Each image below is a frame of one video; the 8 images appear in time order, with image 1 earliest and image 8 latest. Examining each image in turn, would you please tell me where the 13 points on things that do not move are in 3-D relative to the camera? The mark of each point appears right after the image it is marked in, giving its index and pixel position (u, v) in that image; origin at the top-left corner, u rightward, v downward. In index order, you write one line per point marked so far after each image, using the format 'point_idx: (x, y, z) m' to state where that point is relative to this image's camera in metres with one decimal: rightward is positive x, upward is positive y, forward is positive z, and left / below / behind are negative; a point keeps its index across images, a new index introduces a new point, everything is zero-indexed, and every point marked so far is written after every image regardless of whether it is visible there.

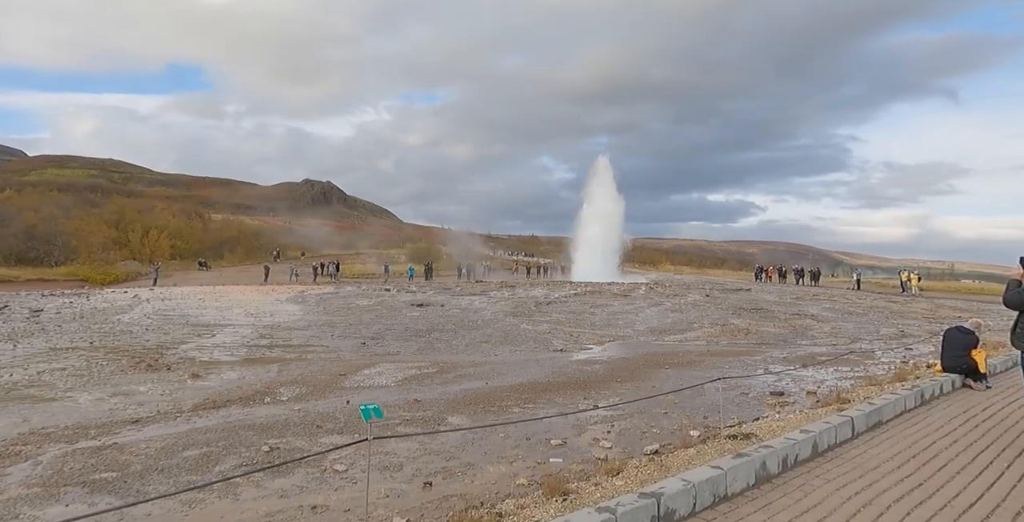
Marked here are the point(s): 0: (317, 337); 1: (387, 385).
0: (-6.1, -2.4, +19.3) m
1: (-2.3, -2.3, +11.3) m
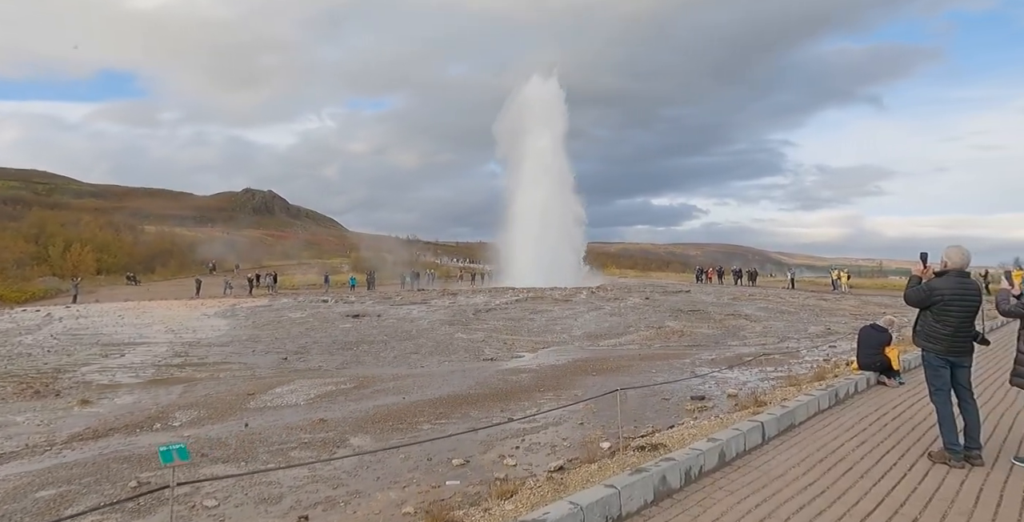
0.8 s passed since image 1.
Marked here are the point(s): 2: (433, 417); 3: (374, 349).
0: (-8.1, -2.7, +18.3) m
1: (-3.7, -2.4, +10.6) m
2: (-1.2, -2.3, +9.2) m
3: (-4.2, -2.7, +18.8) m
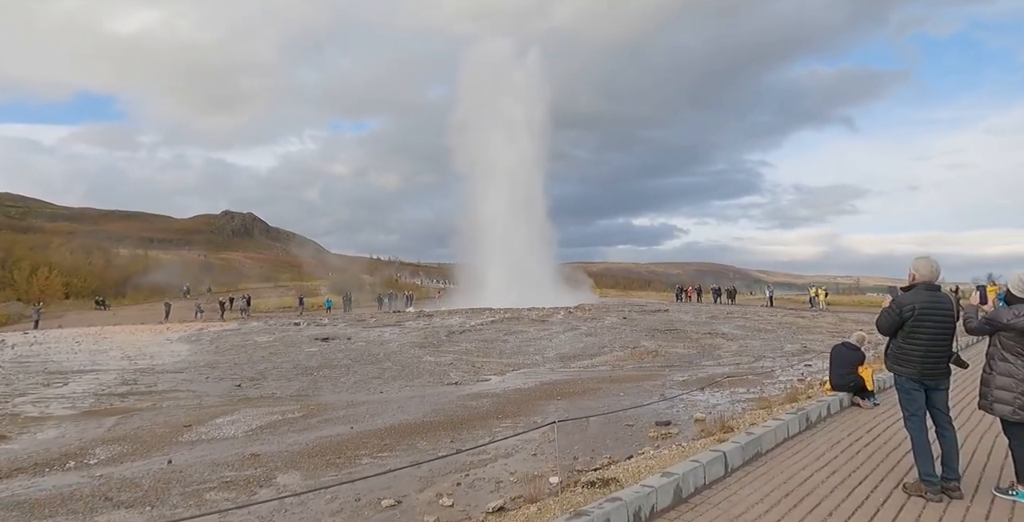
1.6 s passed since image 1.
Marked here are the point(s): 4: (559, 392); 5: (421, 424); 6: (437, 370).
0: (-9.0, -3.3, +17.4) m
1: (-4.4, -2.8, +9.8) m
2: (-1.9, -2.6, +8.5) m
3: (-5.2, -3.3, +18.0) m
4: (+1.1, -2.9, +13.7) m
5: (-1.5, -2.7, +10.2) m
6: (-2.3, -3.3, +18.8) m
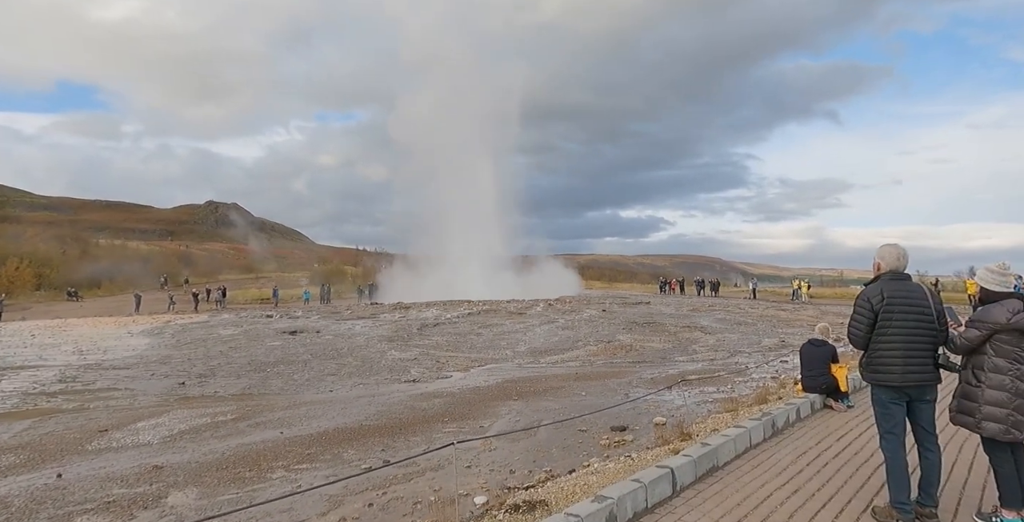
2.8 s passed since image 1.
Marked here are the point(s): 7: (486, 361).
0: (-10.0, -3.1, +16.4) m
1: (-5.2, -2.6, +8.9) m
2: (-2.6, -2.4, +7.6) m
3: (-6.1, -3.0, +17.1) m
4: (+0.2, -2.7, +12.9) m
5: (-2.3, -2.5, +9.4) m
6: (-3.3, -3.0, +17.9) m
7: (-0.8, -3.1, +19.5) m
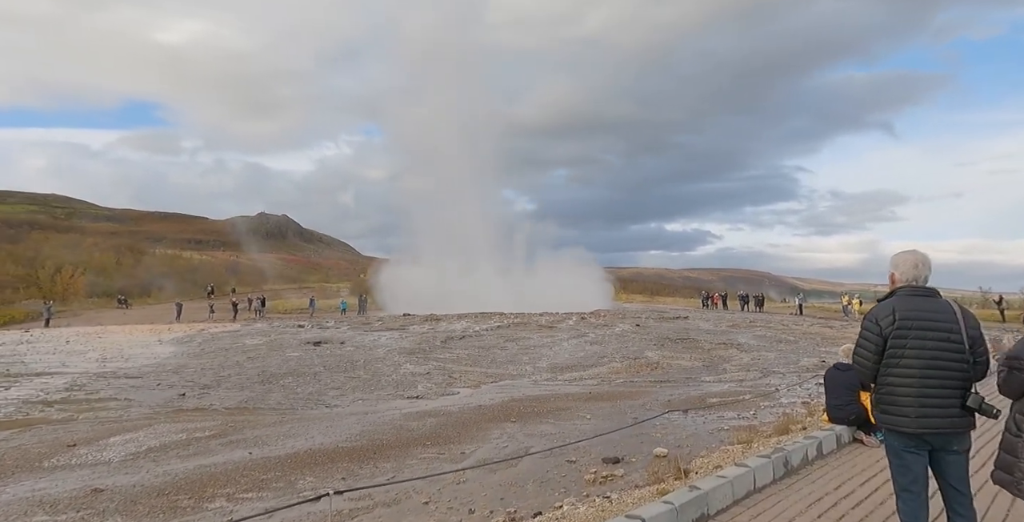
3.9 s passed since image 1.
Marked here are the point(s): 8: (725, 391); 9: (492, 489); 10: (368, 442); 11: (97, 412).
0: (-9.7, -3.3, +16.1) m
1: (-5.5, -2.7, +8.4) m
2: (-3.0, -2.5, +6.9) m
3: (-5.8, -3.3, +16.6) m
4: (+0.2, -2.9, +12.0) m
5: (-2.5, -2.7, +8.6) m
6: (-2.9, -3.3, +17.2) m
7: (-0.3, -3.5, +18.7) m
8: (+5.0, -3.0, +14.5) m
9: (-0.2, -2.4, +6.6) m
10: (-2.2, -2.7, +9.3) m
11: (-8.4, -3.1, +12.6) m
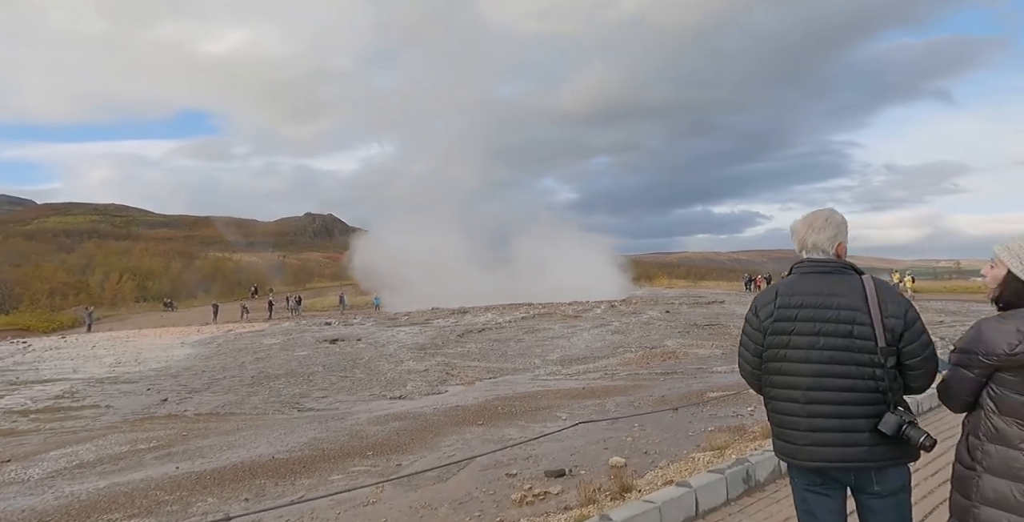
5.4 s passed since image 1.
0: (-9.8, -3.4, +15.9) m
1: (-6.1, -2.8, +7.9) m
2: (-3.8, -2.5, +6.2) m
3: (-5.9, -3.2, +16.1) m
4: (-0.2, -2.7, +11.1) m
5: (-3.2, -2.6, +7.9) m
6: (-3.0, -3.1, +16.5) m
7: (-0.3, -3.2, +17.8) m
8: (+4.8, -2.6, +13.3) m
9: (-1.0, -2.3, +5.8) m
10: (-2.8, -2.6, +8.5) m
11: (-8.8, -3.2, +12.3) m
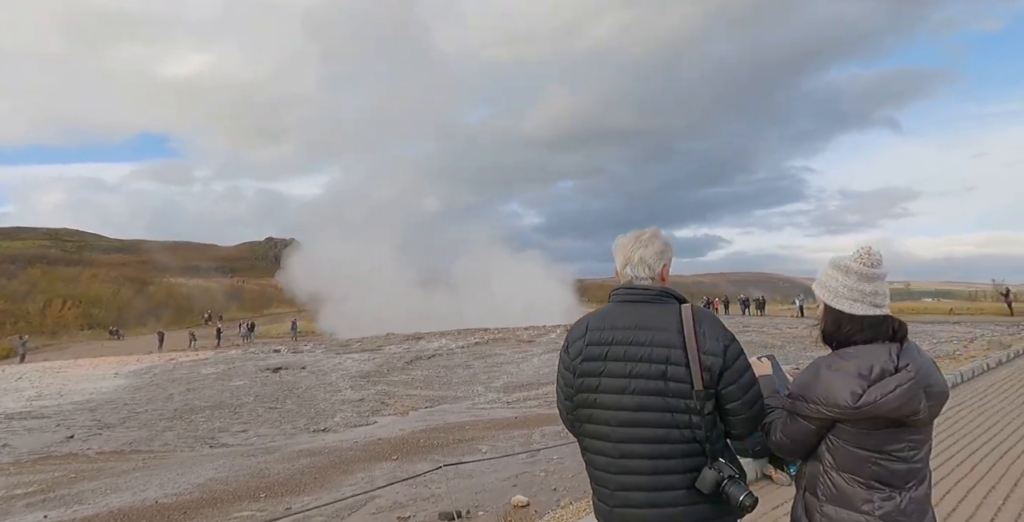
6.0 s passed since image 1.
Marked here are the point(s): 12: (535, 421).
0: (-11.4, -4.0, +14.8) m
1: (-7.3, -3.1, +7.0) m
2: (-4.8, -2.7, +5.5) m
3: (-7.5, -3.8, +15.2) m
4: (-1.6, -3.1, +10.6) m
5: (-4.4, -2.9, +7.2) m
6: (-4.6, -3.8, +15.8) m
7: (-1.9, -3.9, +17.2) m
8: (+3.3, -3.1, +13.0) m
9: (-2.1, -2.6, +5.2) m
10: (-4.0, -3.0, +7.9) m
11: (-10.2, -3.7, +11.2) m
12: (+0.5, -3.2, +12.5) m
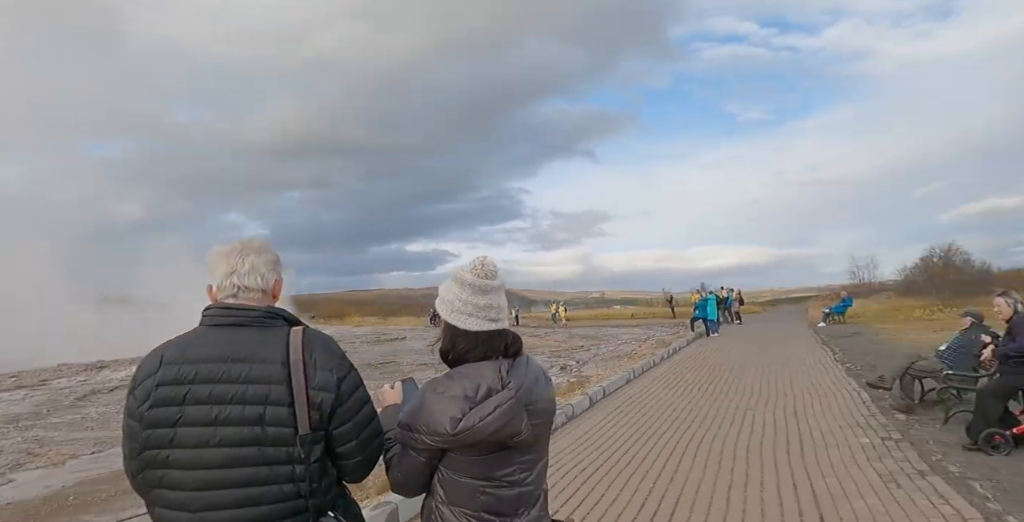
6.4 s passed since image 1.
0: (-16.8, -4.2, +8.3) m
1: (-9.9, -3.2, +2.9) m
2: (-7.0, -2.8, +2.5) m
3: (-13.4, -4.1, +10.3) m
4: (-6.1, -3.3, +8.5) m
5: (-7.3, -3.0, +4.3) m
6: (-11.0, -4.1, +12.0) m
7: (-9.2, -4.2, +14.4) m
8: (-2.6, -3.4, +12.7) m
9: (-4.4, -2.6, +3.4) m
10: (-7.2, -3.1, +5.0) m
11: (-14.2, -3.8, +5.6) m
12: (-5.0, -3.5, +11.0) m
